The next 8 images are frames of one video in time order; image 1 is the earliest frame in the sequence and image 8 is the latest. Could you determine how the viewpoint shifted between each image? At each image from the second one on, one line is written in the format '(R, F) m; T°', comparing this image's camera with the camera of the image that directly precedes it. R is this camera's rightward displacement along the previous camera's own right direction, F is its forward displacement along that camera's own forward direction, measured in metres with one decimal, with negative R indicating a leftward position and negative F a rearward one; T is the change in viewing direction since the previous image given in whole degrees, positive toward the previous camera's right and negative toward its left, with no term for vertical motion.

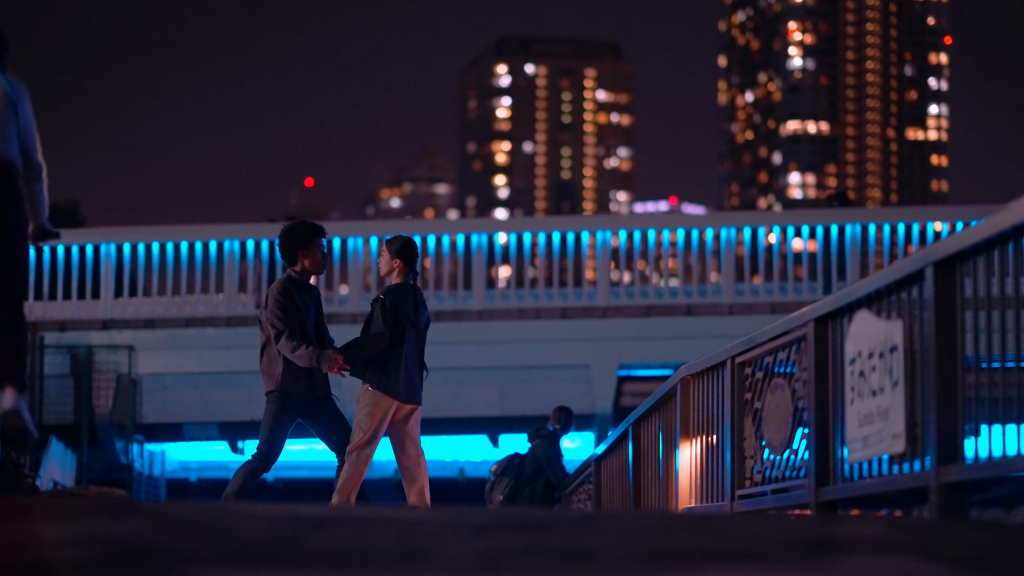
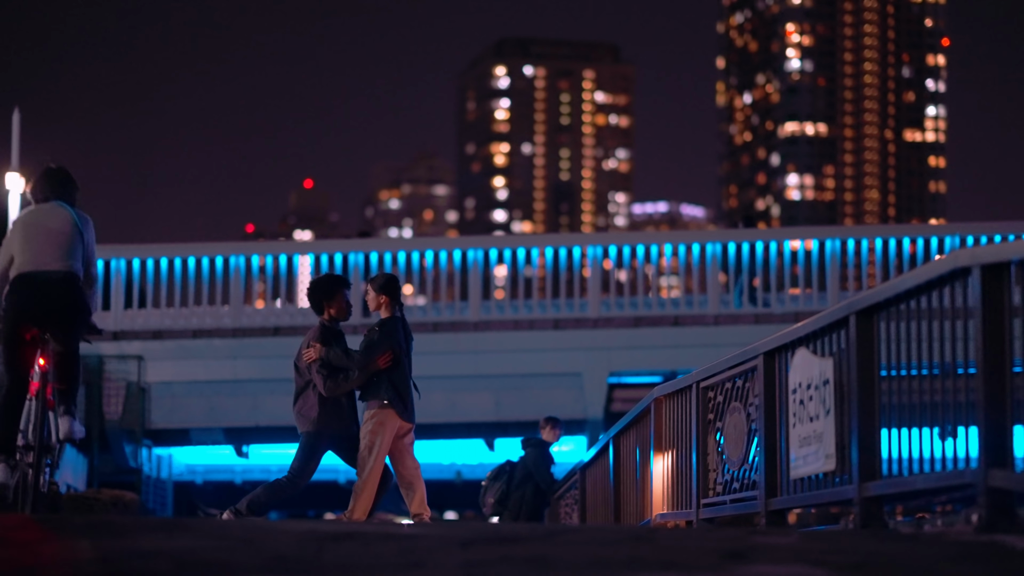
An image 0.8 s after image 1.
(+0.1, -0.7) m; 0°
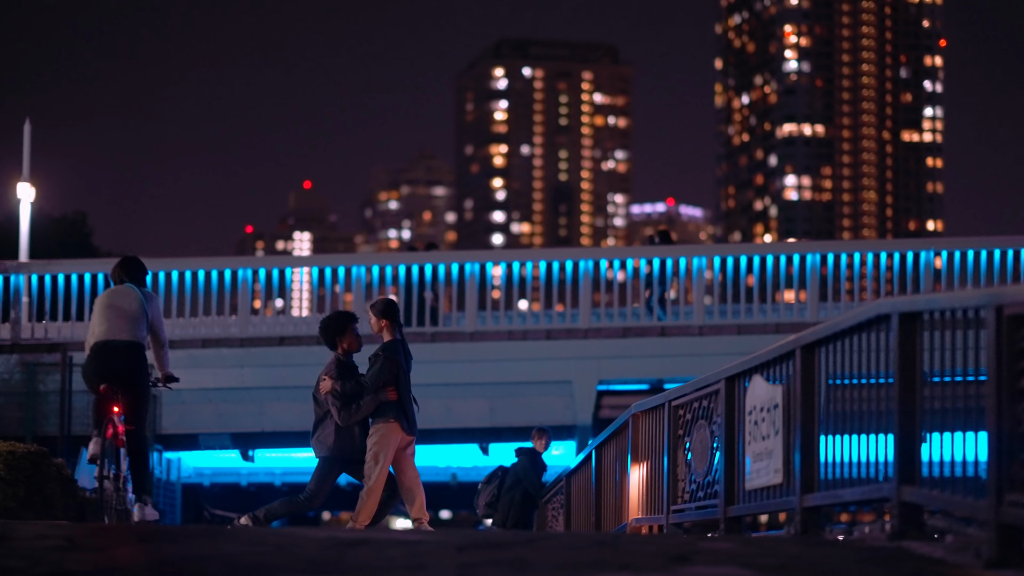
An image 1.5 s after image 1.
(0.0, -0.8) m; 0°
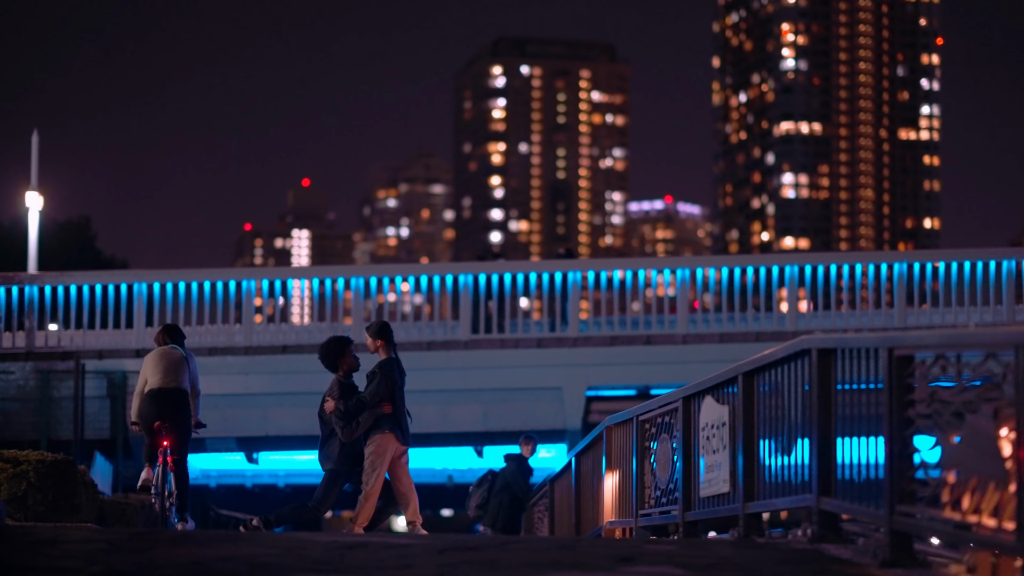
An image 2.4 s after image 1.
(+0.1, -0.9) m; 0°
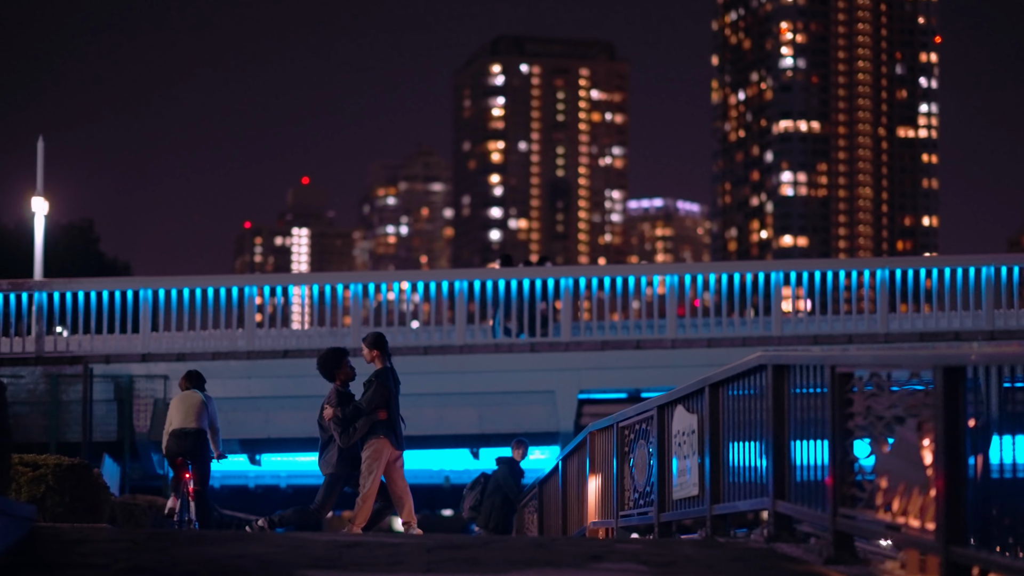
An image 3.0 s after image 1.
(+0.1, -0.6) m; 0°
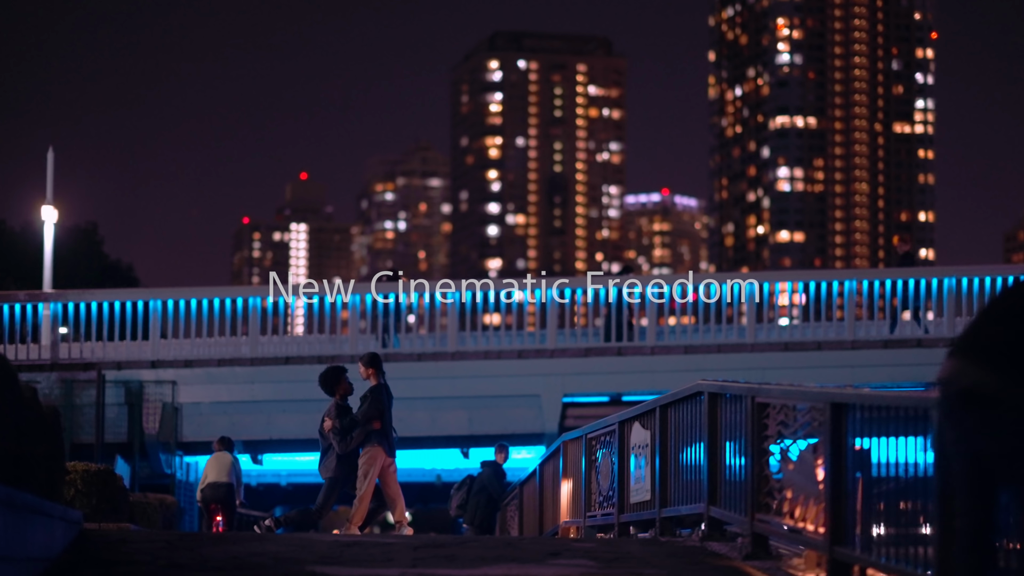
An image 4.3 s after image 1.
(+0.1, -1.1) m; 0°
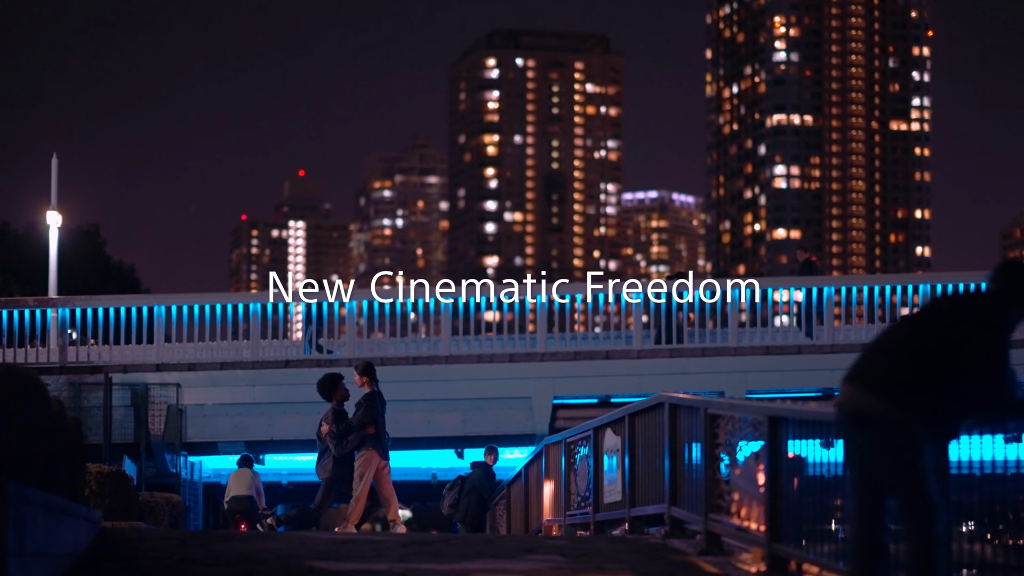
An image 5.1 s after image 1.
(+0.1, -0.8) m; 0°
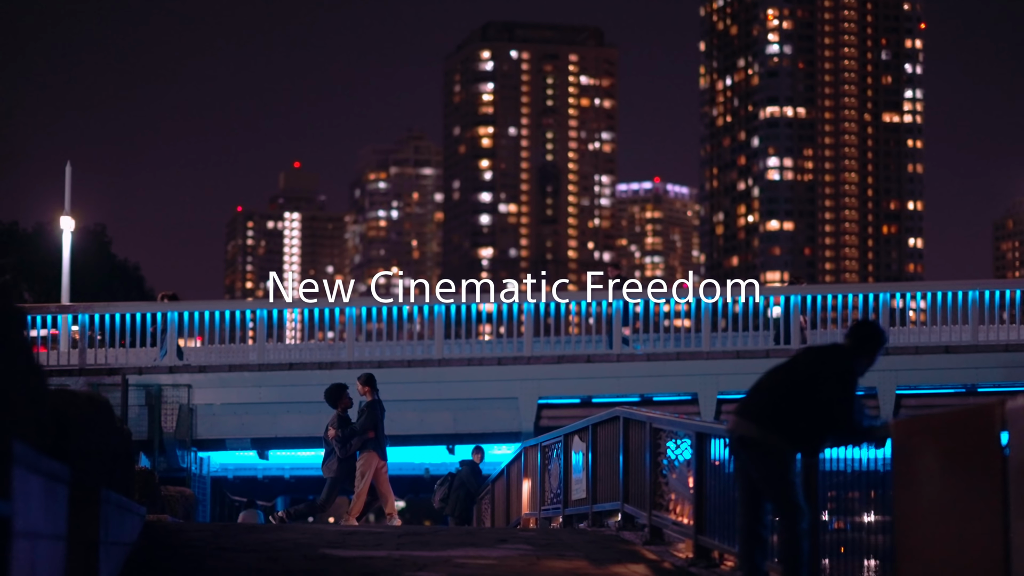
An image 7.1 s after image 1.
(+0.1, -1.6) m; 0°
